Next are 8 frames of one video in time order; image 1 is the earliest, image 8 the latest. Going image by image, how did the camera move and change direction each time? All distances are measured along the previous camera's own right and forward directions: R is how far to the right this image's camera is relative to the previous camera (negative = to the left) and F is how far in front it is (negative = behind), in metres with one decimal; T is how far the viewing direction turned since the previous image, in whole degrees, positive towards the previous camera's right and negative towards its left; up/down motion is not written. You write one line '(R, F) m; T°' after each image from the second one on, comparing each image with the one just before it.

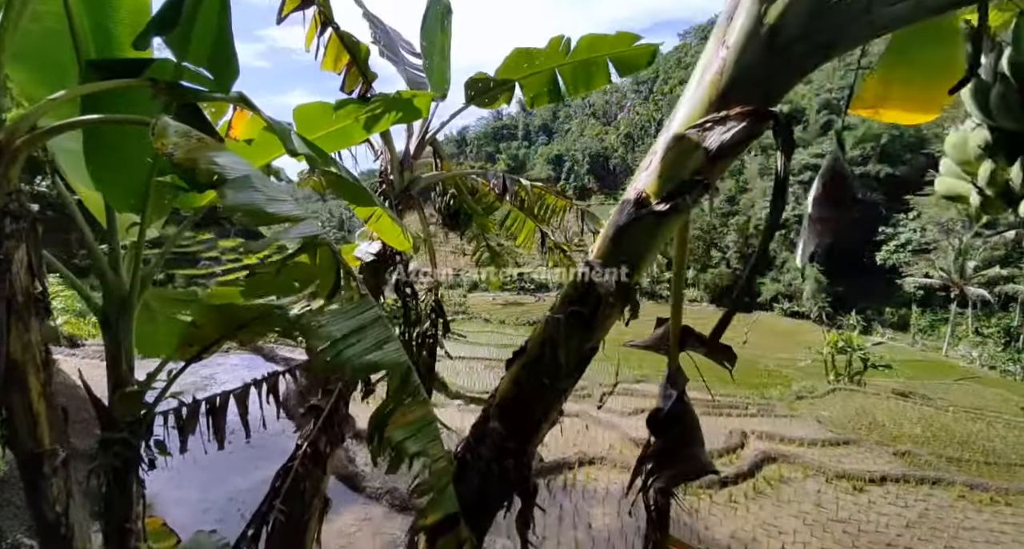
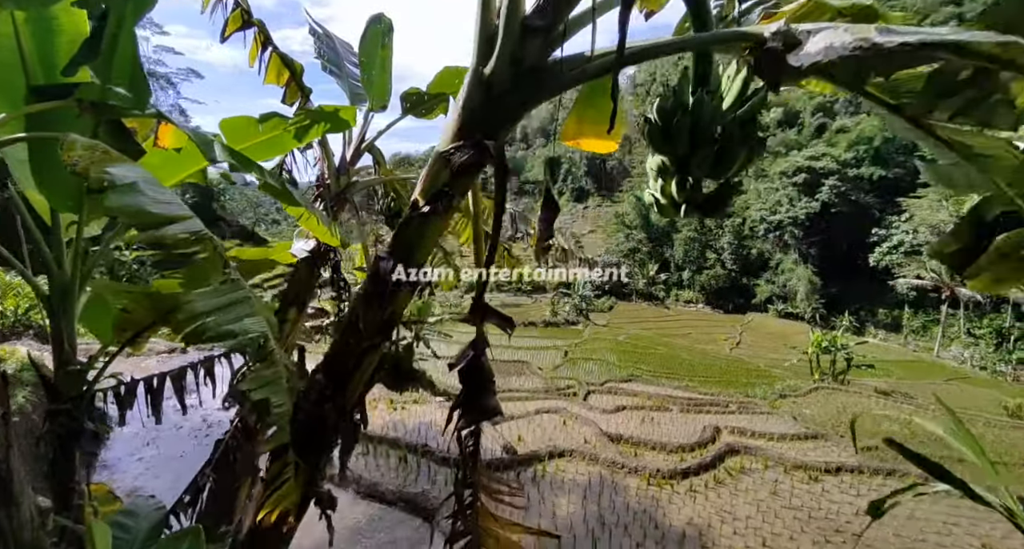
(+0.3, -0.2) m; +1°
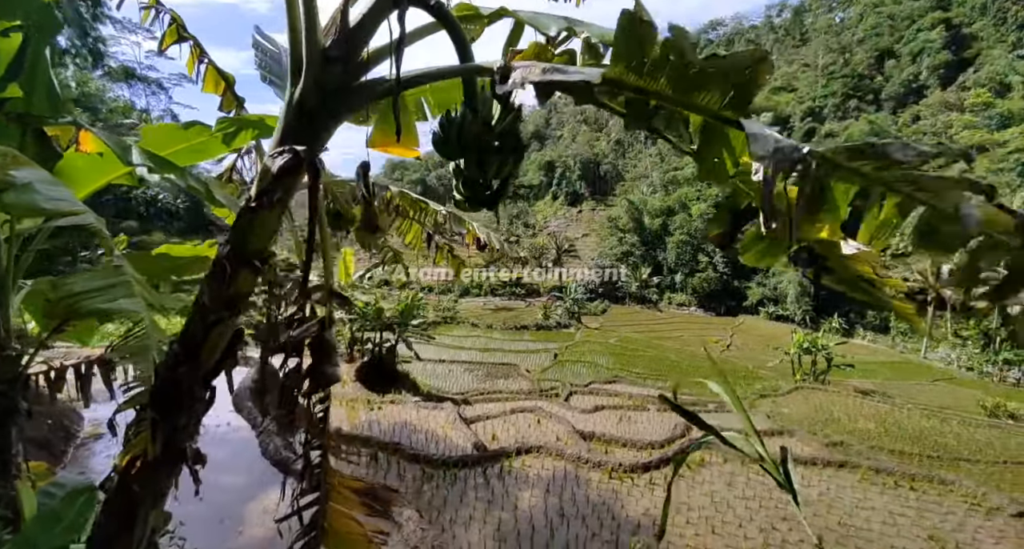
(+0.4, -0.2) m; +1°
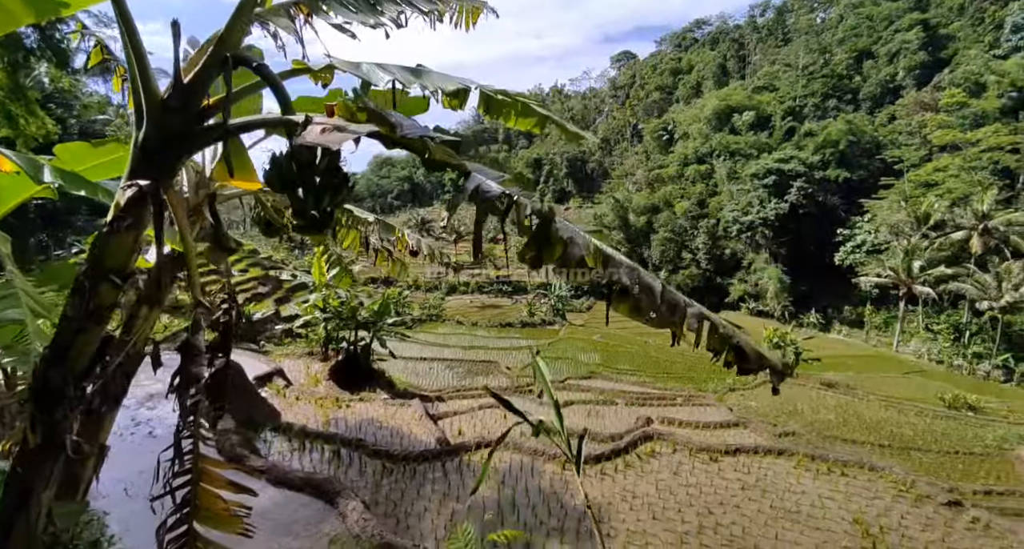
(+0.4, -0.2) m; +2°
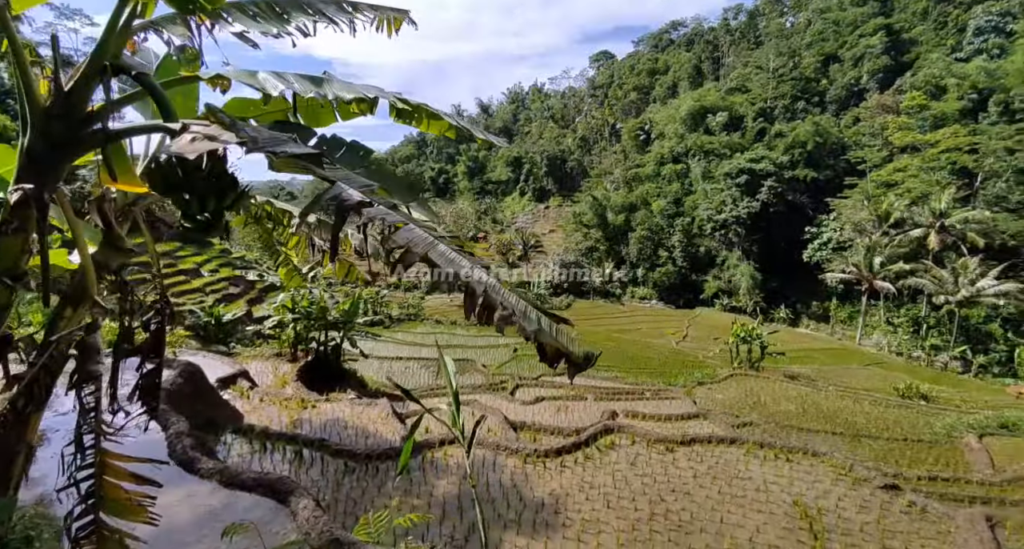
(+0.2, -0.1) m; +3°
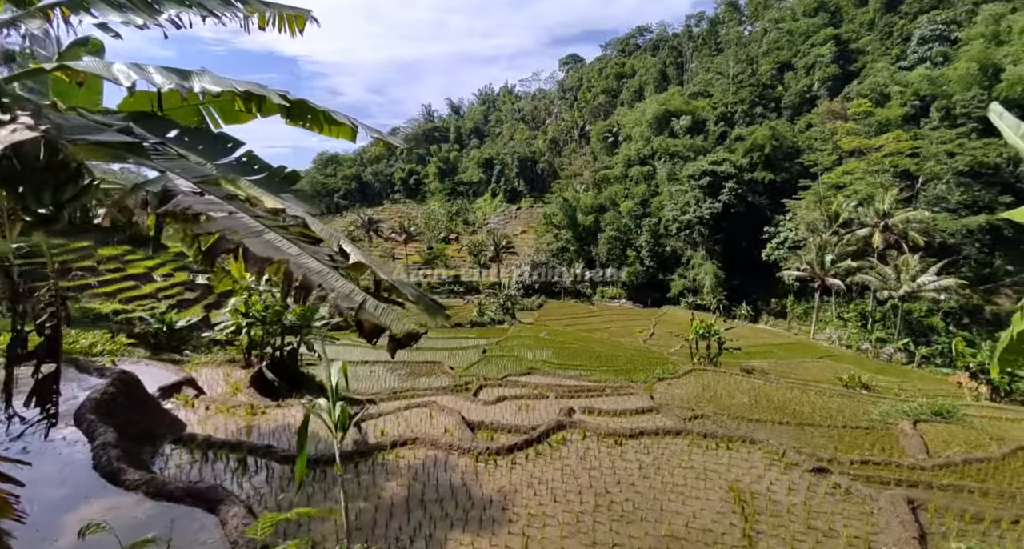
(+0.3, -0.1) m; +4°
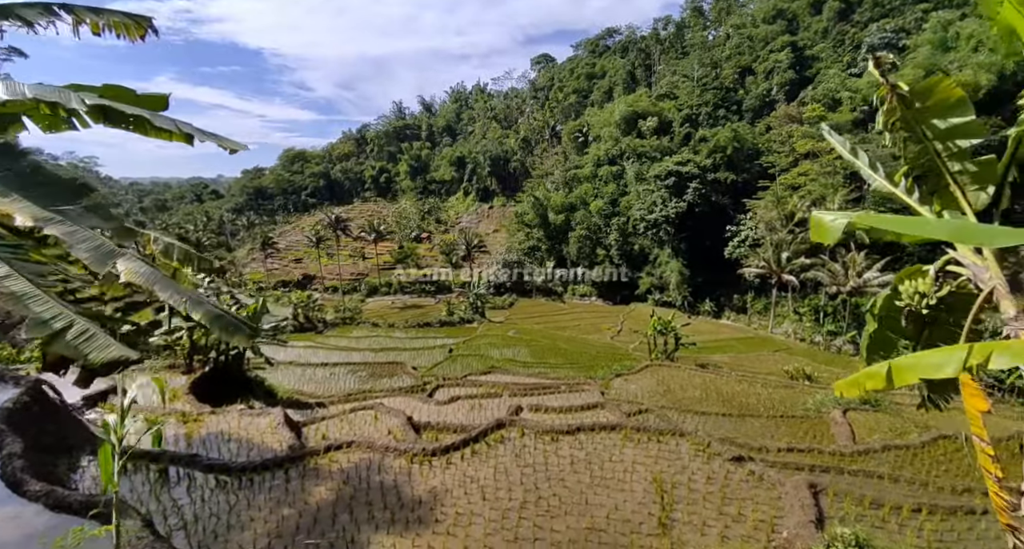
(+0.5, -0.1) m; +4°
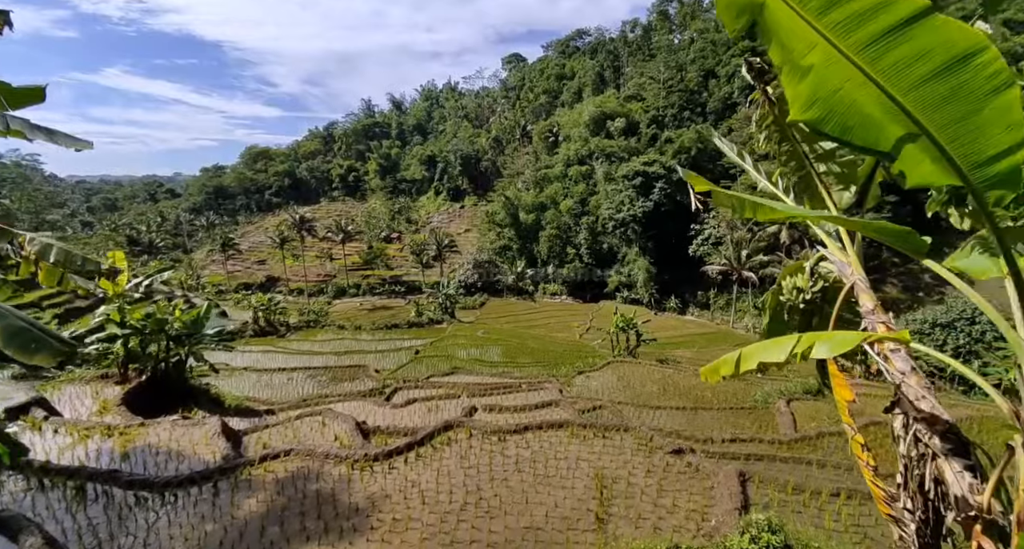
(+0.4, 0.0) m; +4°
